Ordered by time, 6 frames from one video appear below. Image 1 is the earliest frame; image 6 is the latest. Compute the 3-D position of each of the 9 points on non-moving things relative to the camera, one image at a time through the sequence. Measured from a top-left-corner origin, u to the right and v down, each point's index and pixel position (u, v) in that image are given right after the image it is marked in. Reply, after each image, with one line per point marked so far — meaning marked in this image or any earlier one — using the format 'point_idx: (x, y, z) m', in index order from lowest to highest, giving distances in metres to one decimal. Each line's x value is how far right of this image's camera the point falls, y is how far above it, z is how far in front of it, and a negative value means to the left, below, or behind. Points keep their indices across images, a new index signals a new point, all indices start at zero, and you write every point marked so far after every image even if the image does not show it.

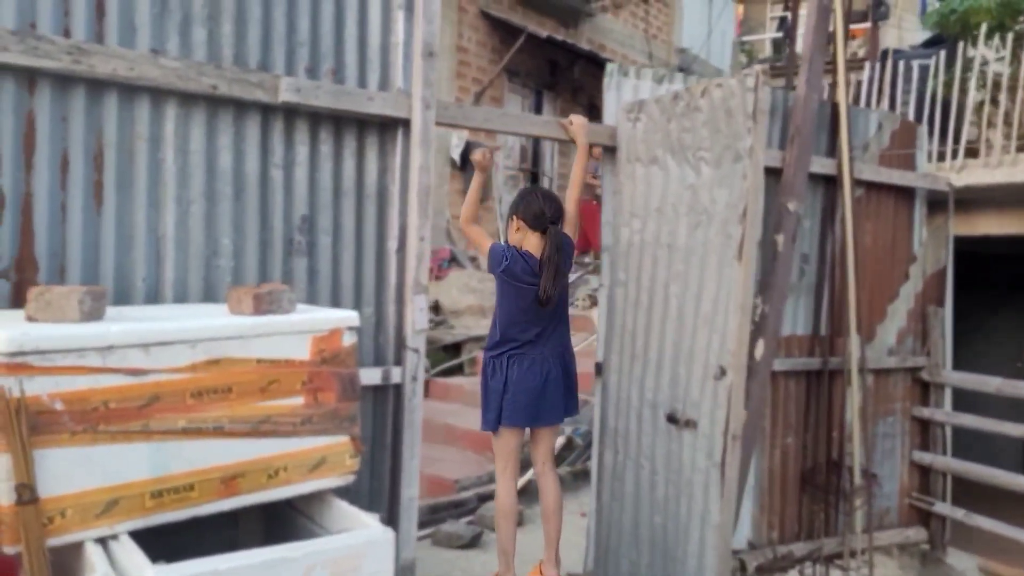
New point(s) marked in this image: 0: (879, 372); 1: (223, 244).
0: (+2.6, -0.6, +5.4) m
1: (-1.2, +0.2, +3.1) m
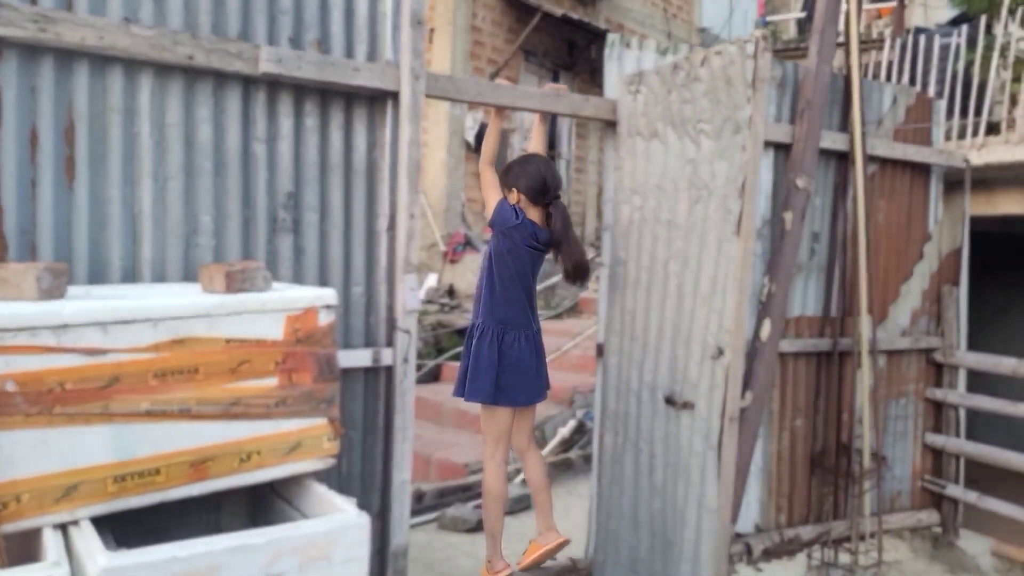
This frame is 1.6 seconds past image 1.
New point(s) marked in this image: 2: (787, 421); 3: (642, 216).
0: (+2.6, -0.4, +5.2) m
1: (-1.2, +0.3, +3.1) m
2: (+1.7, -0.8, +4.7) m
3: (+0.6, +0.3, +3.5) m
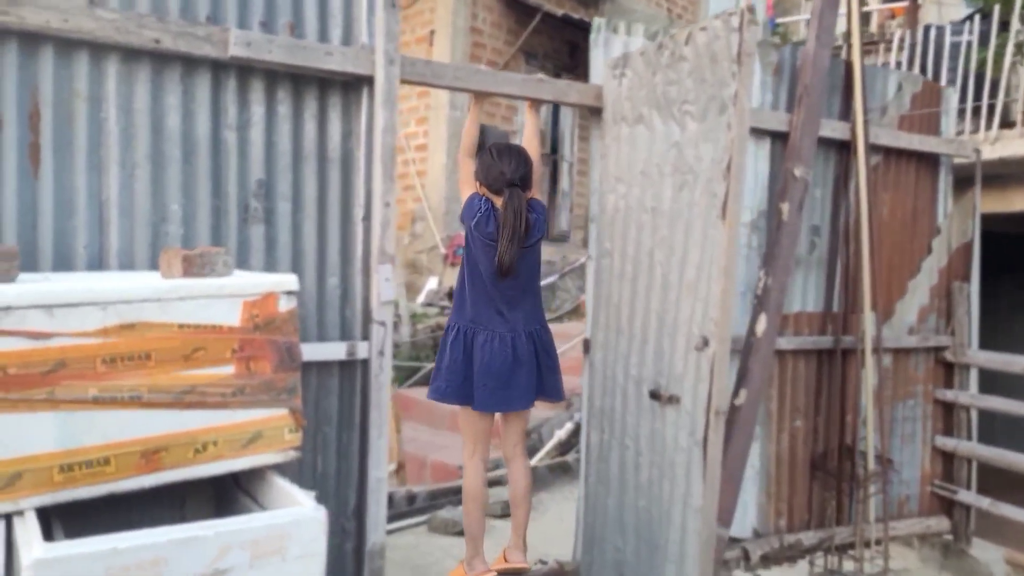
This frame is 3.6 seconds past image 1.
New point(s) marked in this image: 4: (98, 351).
0: (+2.5, -0.4, +5.0) m
1: (-1.3, +0.3, +3.0) m
2: (+1.6, -0.8, +4.5) m
3: (+0.5, +0.4, +3.4) m
4: (-1.1, -0.2, +2.0) m
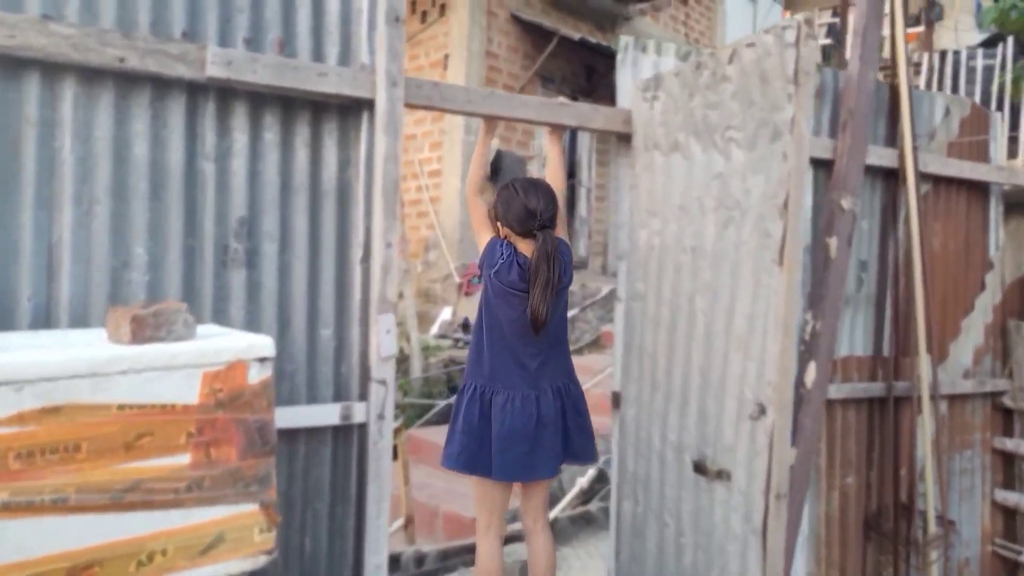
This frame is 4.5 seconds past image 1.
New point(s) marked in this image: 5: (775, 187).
0: (+2.6, -0.6, +4.5) m
1: (-1.3, +0.1, +2.6) m
2: (+1.7, -1.0, +4.1) m
3: (+0.6, +0.2, +2.9) m
4: (-1.1, -0.3, +1.6) m
5: (+0.8, +0.3, +2.4) m
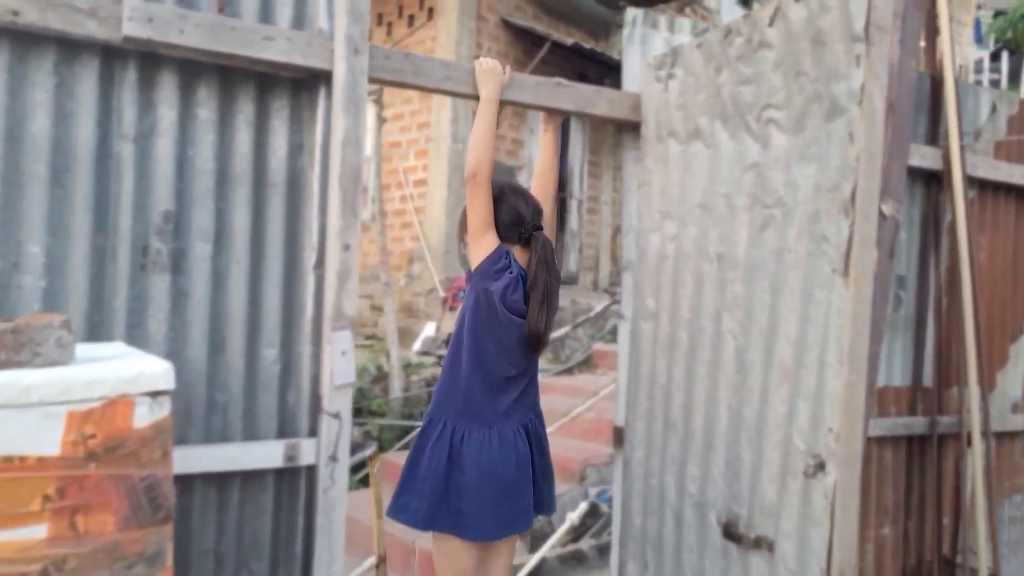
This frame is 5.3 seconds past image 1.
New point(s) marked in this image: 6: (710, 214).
0: (+2.6, -0.8, +4.1) m
1: (-1.3, +0.1, +2.0) m
2: (+1.6, -1.1, +3.5) m
3: (+0.5, +0.1, +2.4) m
4: (-1.1, -0.3, +1.1) m
5: (+0.8, +0.3, +1.9) m
6: (+0.6, +0.2, +2.3) m
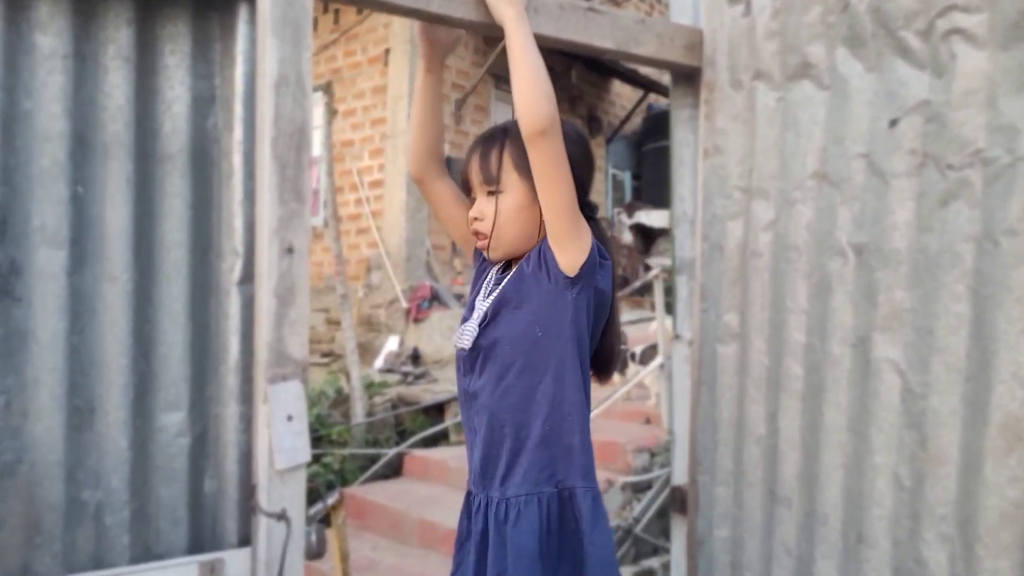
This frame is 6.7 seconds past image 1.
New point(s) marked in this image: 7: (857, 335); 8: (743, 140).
0: (+2.5, -0.7, +3.4) m
1: (-1.2, 0.0, +1.2) m
2: (+1.7, -1.1, +2.8) m
3: (+0.6, +0.1, +1.7) m
4: (-0.9, -0.4, +0.2) m
5: (+0.9, +0.3, +1.2) m
6: (+0.7, +0.2, +1.6) m
7: (+0.7, -0.1, +1.5) m
8: (+0.5, +0.4, +1.8) m
